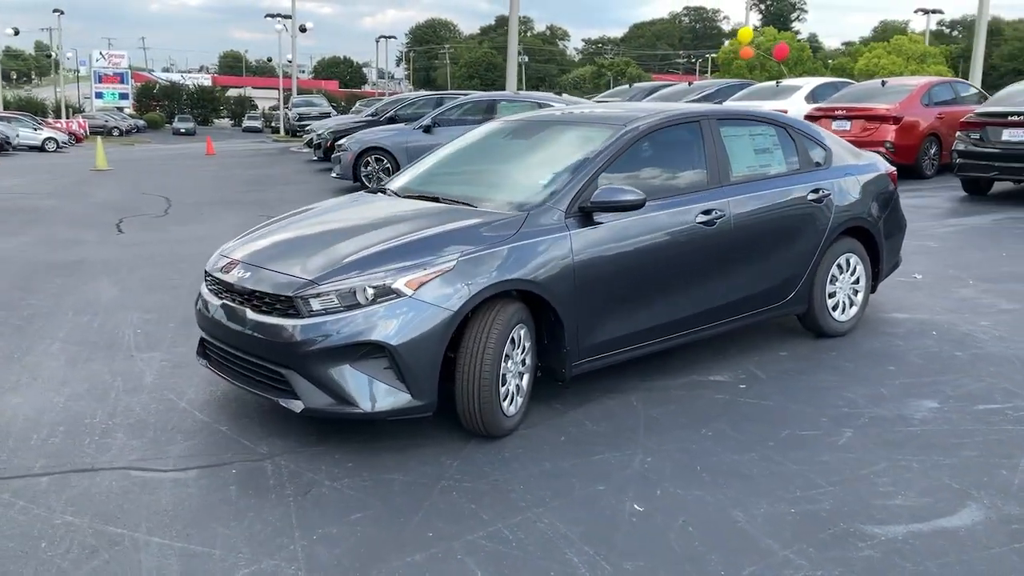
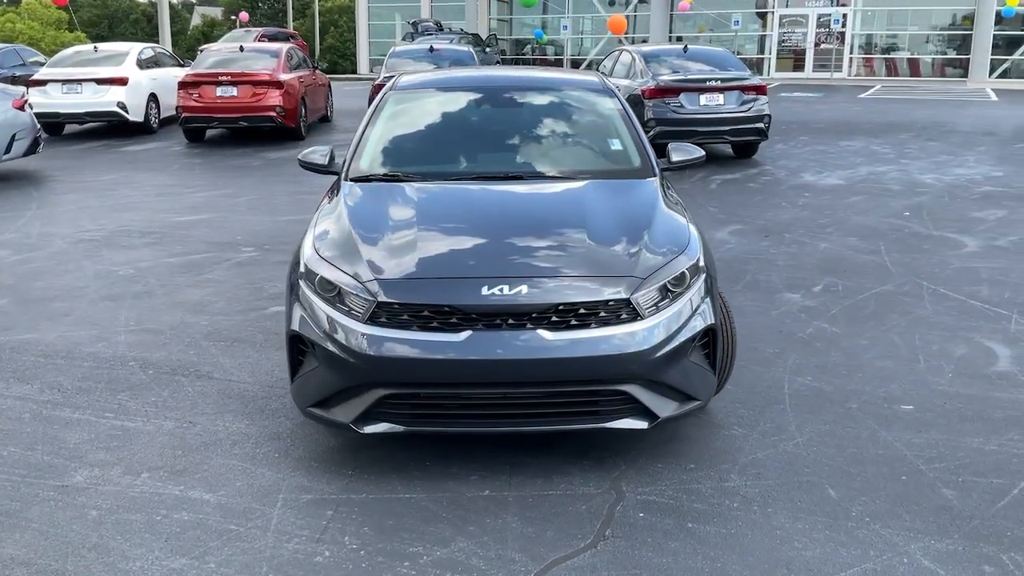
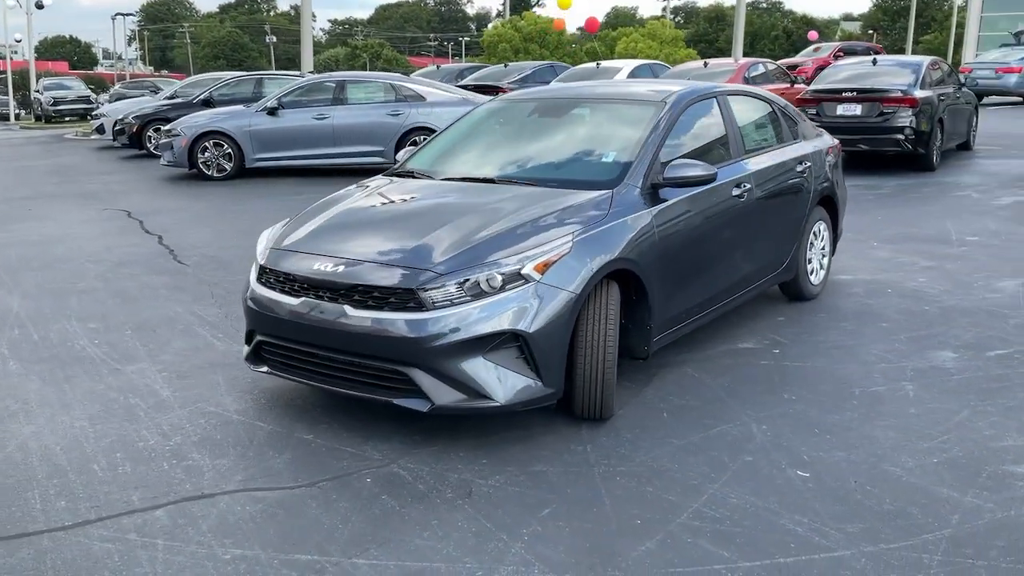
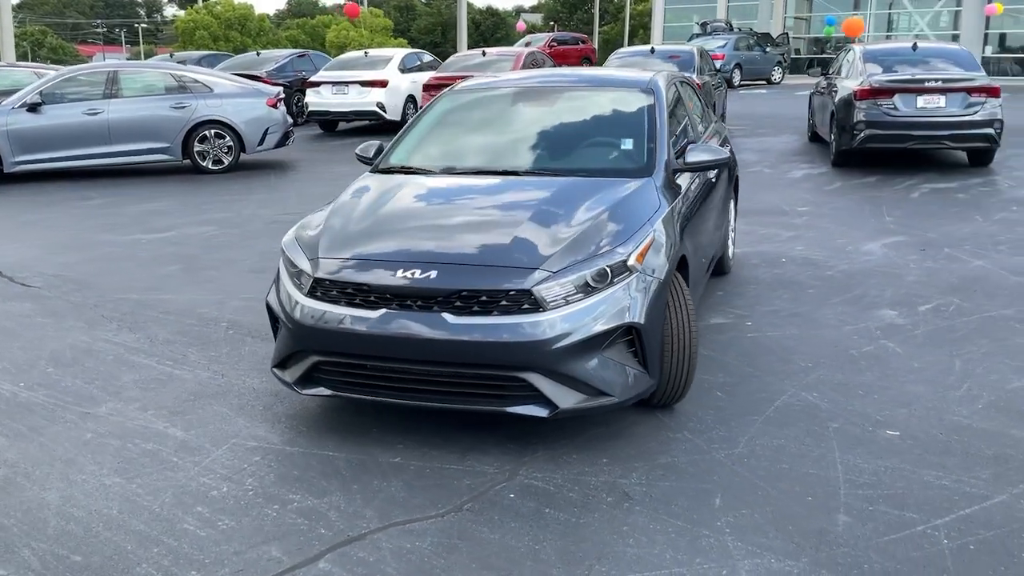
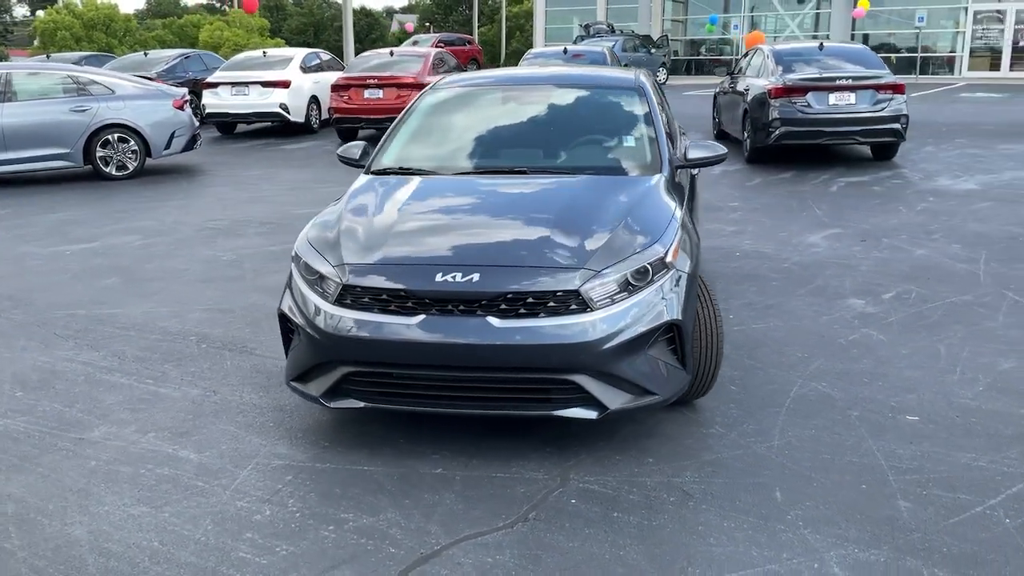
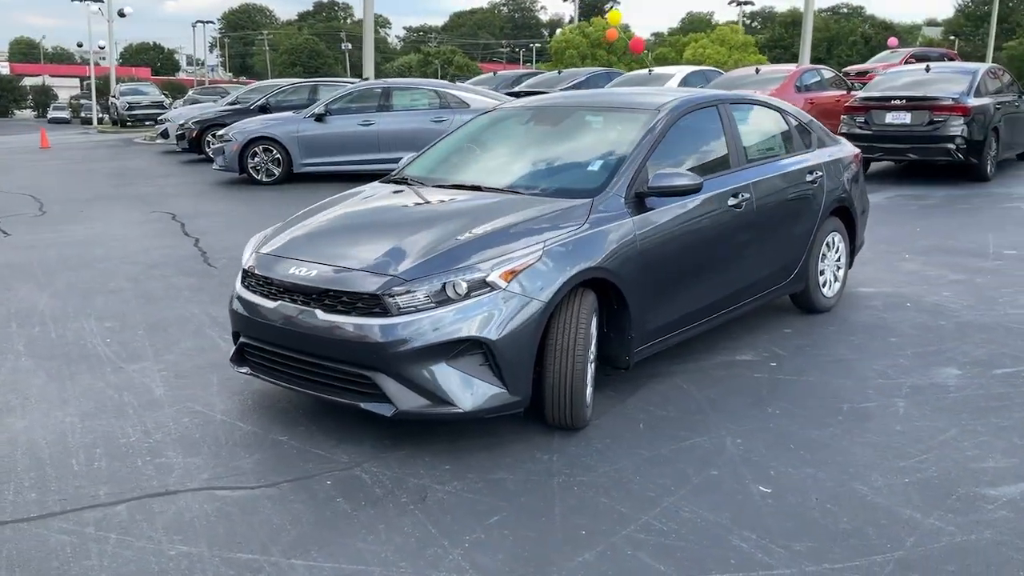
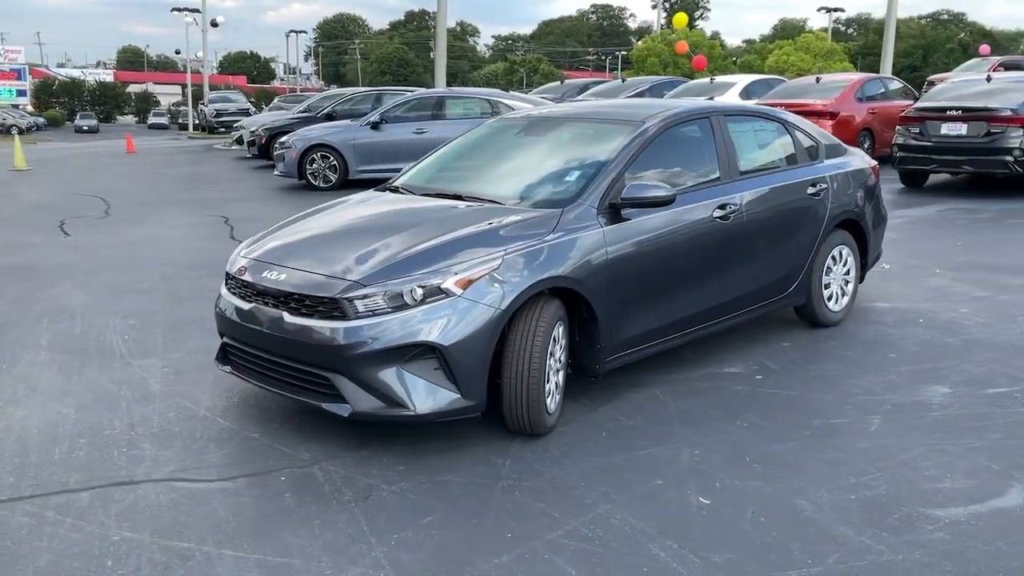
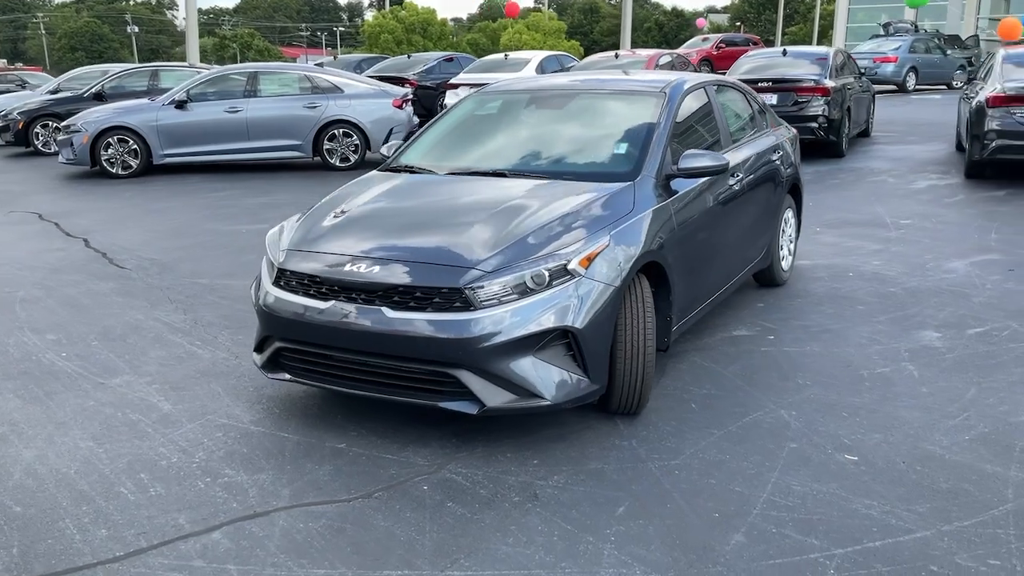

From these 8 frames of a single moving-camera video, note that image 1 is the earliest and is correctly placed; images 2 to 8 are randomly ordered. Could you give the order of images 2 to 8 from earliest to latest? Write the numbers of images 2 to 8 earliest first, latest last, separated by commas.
7, 6, 3, 8, 4, 5, 2
